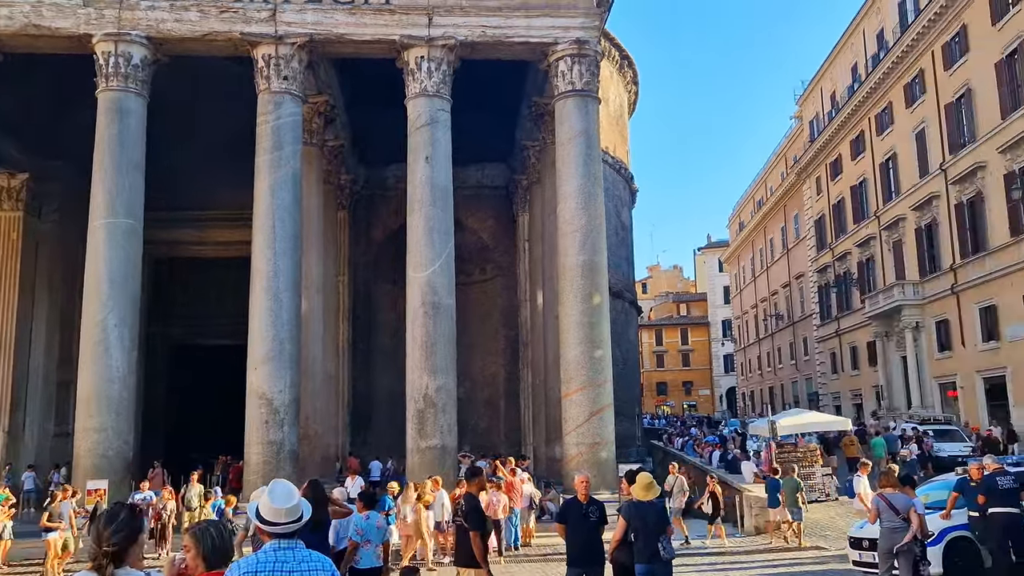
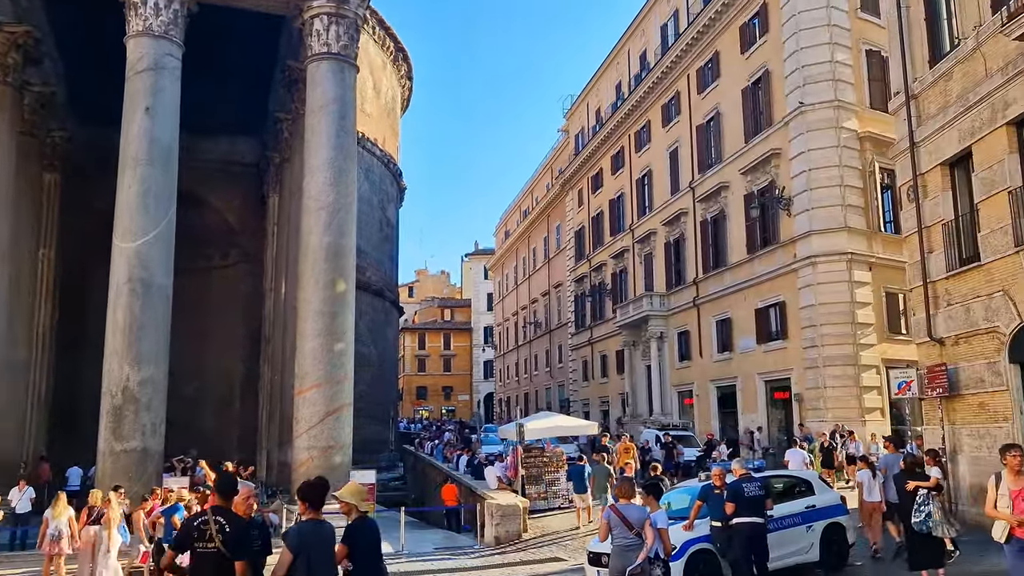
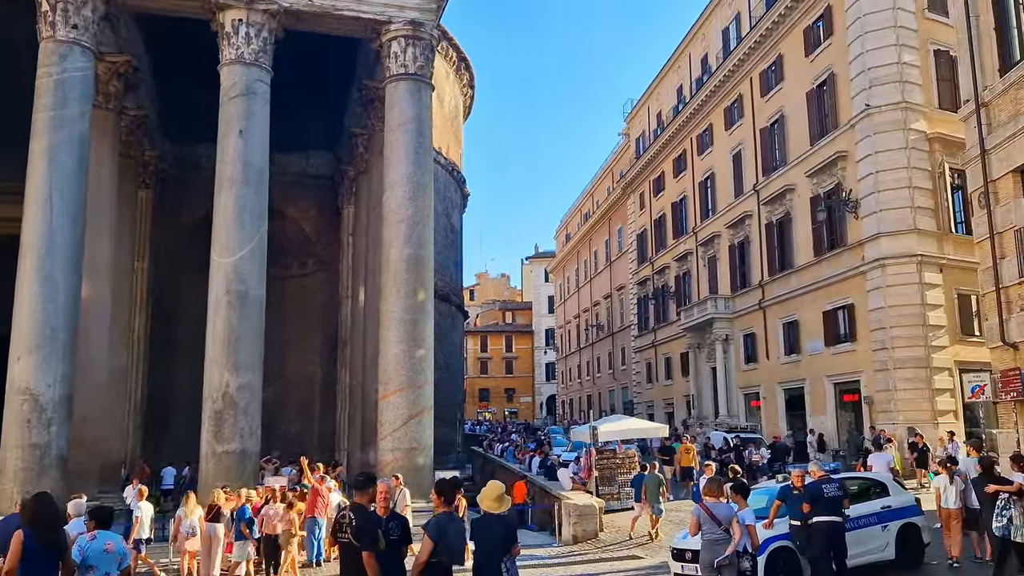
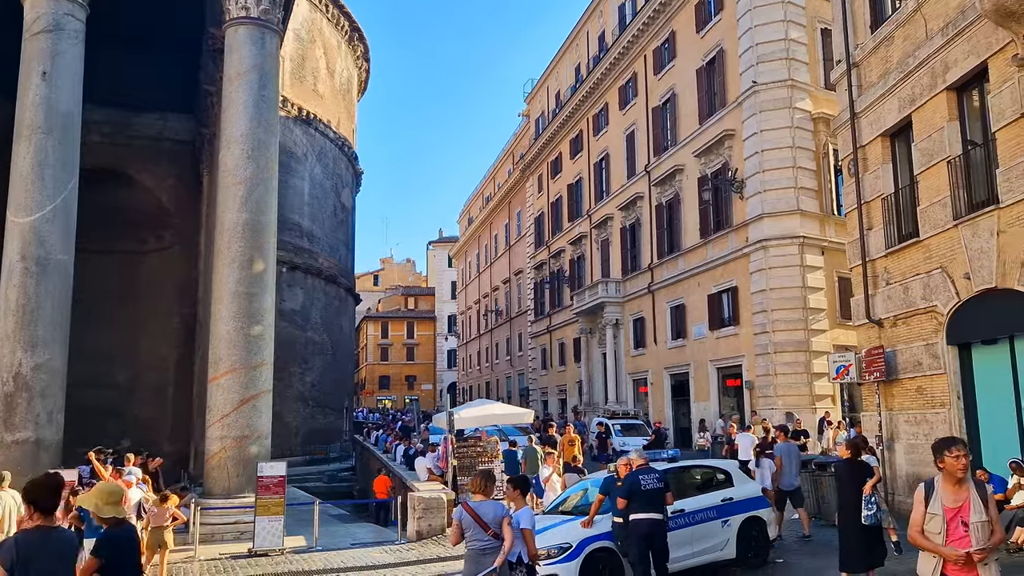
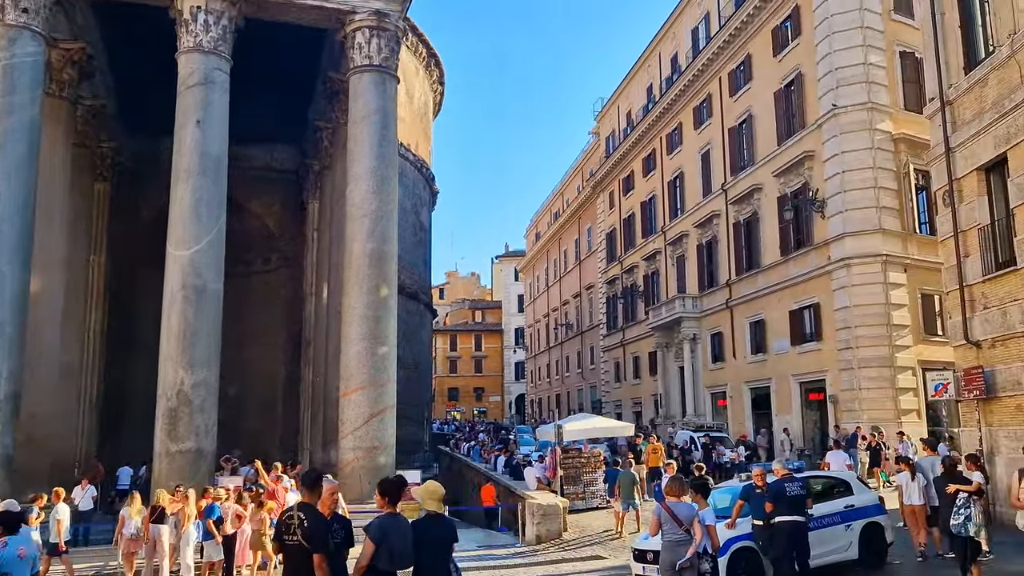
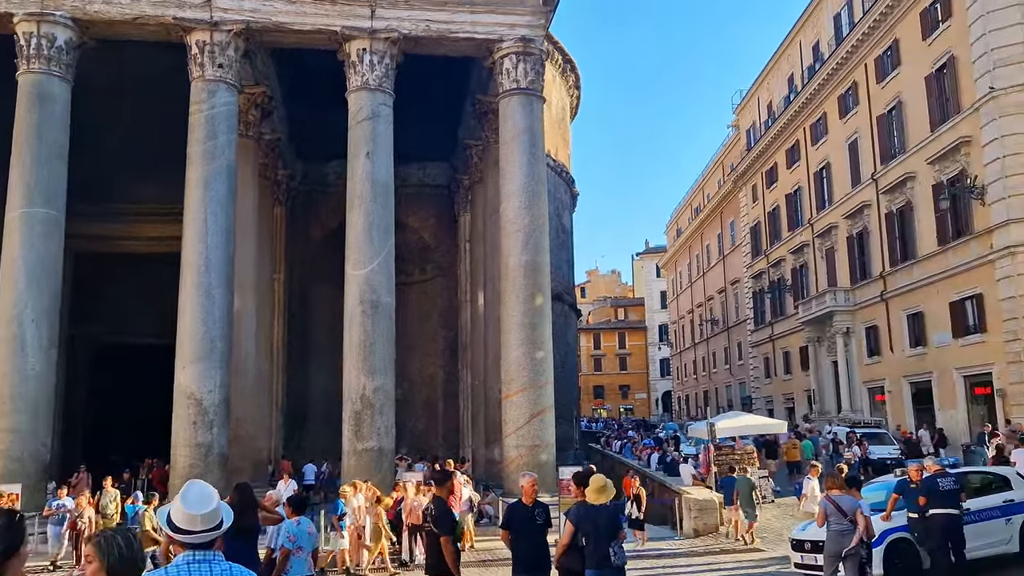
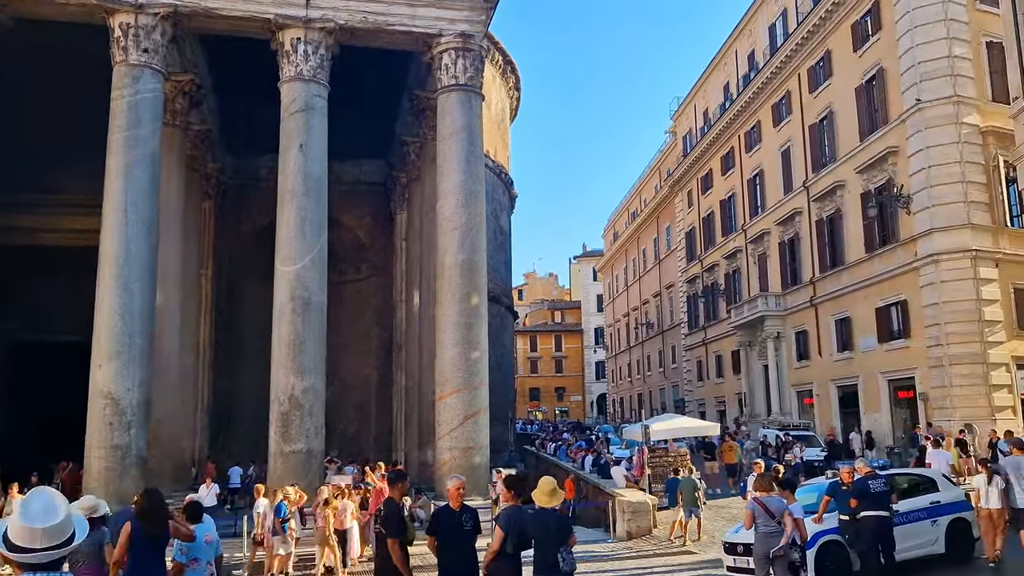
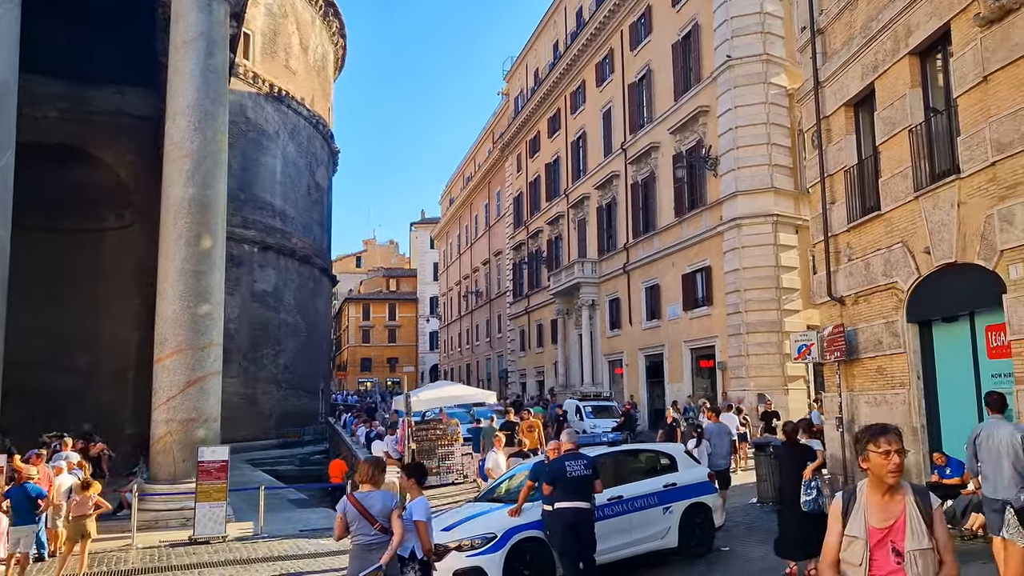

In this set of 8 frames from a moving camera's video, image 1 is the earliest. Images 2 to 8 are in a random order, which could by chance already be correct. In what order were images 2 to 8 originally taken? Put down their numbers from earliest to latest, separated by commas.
6, 7, 3, 5, 2, 4, 8
